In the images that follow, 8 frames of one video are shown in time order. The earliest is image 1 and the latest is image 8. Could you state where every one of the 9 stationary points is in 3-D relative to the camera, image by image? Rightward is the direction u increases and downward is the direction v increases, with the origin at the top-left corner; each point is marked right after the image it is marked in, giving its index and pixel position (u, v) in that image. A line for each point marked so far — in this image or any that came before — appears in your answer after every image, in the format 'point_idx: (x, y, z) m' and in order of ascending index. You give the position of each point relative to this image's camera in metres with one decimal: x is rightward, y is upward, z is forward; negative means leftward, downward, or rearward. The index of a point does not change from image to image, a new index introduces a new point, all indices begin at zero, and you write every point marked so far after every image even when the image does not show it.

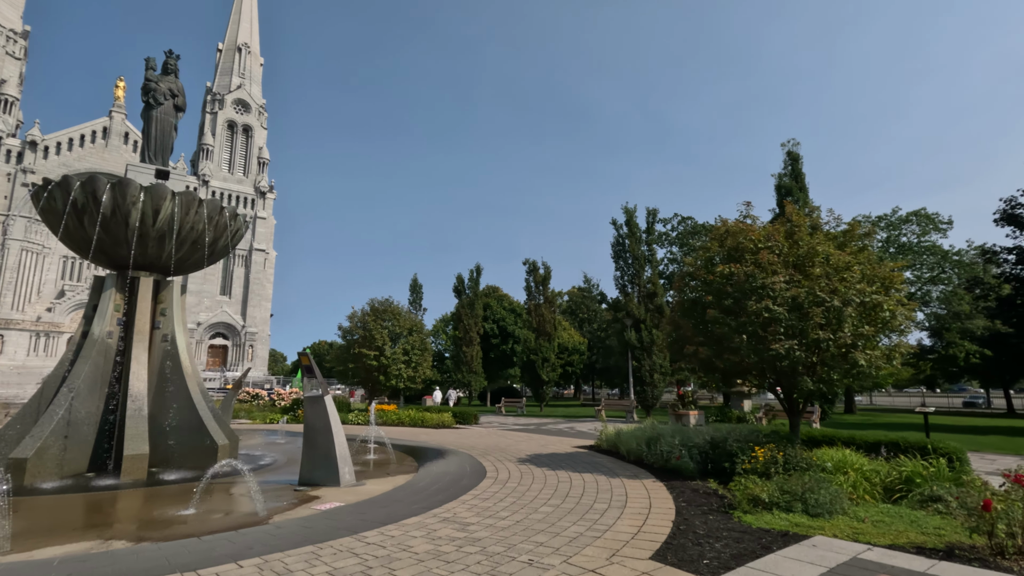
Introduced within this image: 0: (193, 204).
0: (-5.8, +1.5, +9.8) m
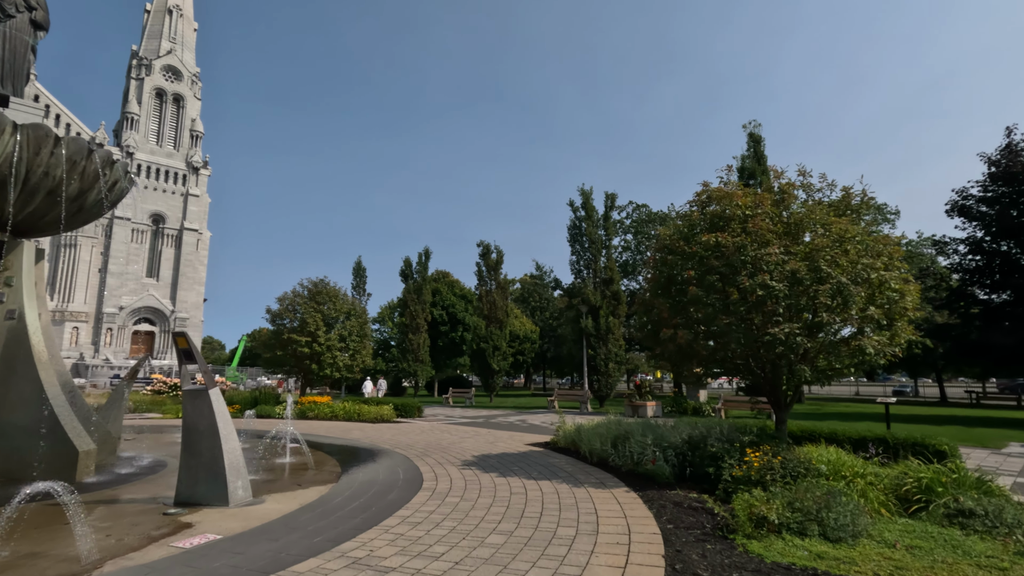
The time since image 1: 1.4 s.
0: (-6.6, +2.1, +7.6) m
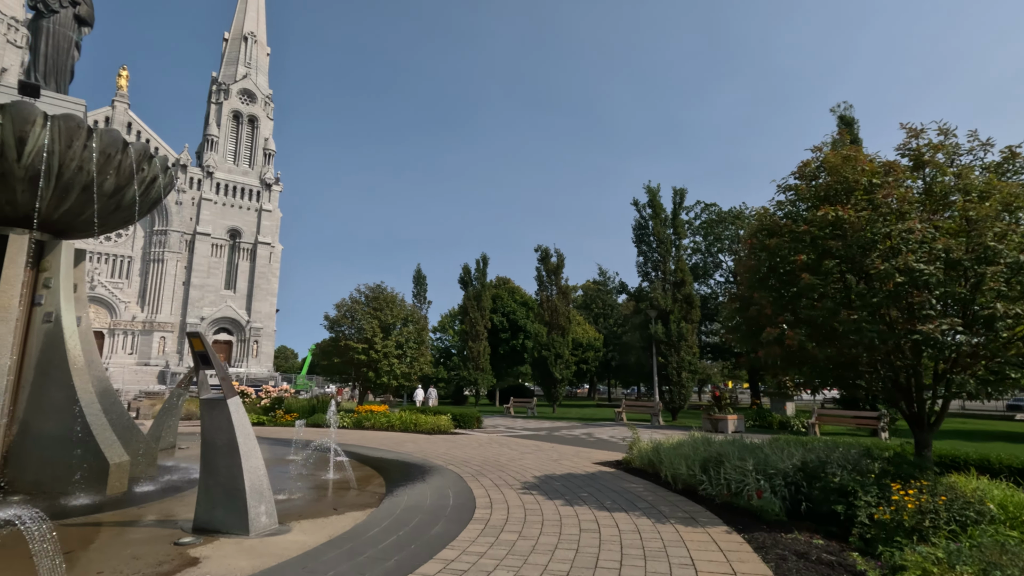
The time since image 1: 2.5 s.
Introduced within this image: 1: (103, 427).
0: (-5.8, +2.1, +7.1) m
1: (-5.6, -1.9, +7.3) m
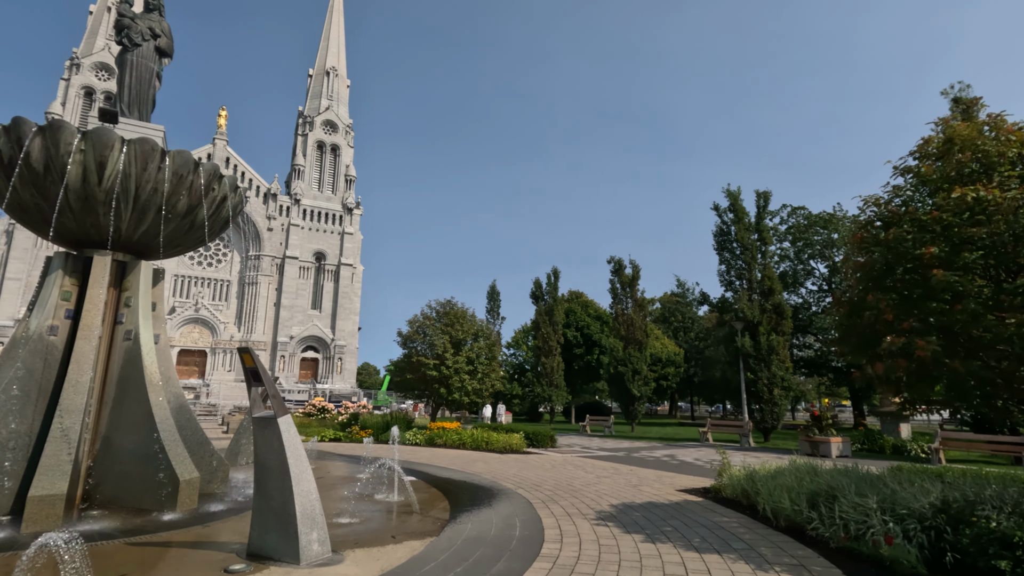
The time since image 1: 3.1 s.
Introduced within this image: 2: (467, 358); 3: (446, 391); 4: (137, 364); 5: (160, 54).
0: (-5.0, +1.8, +7.4) m
1: (-4.6, -2.1, +7.4) m
2: (-1.7, -2.6, +19.6) m
3: (-2.4, -3.7, +19.4) m
4: (-5.3, -1.1, +7.6) m
5: (-5.9, +3.9, +9.0) m
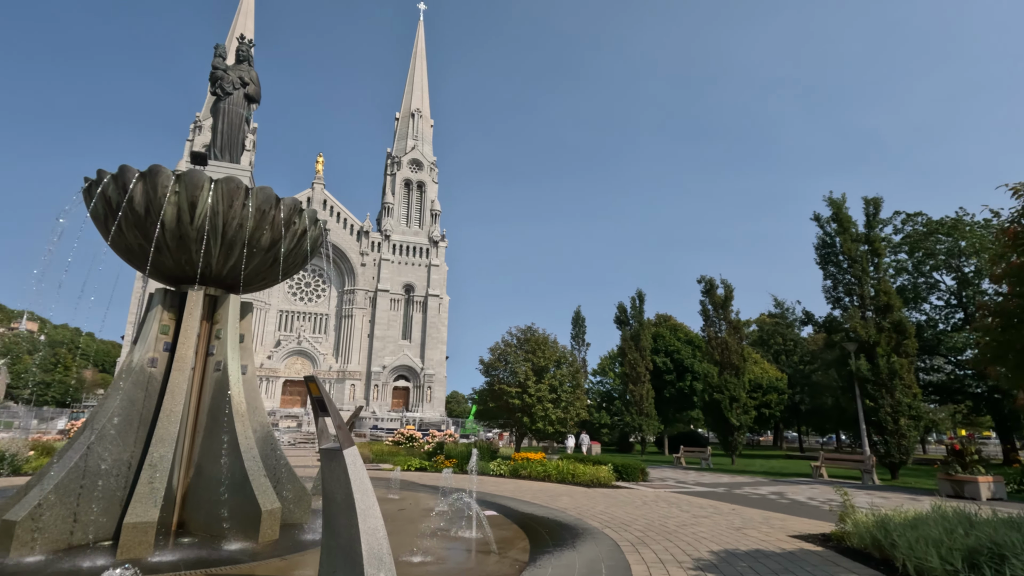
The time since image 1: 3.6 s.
0: (-4.0, +1.4, +7.7) m
1: (-3.5, -2.6, +7.5) m
2: (+1.3, -3.5, +19.1) m
3: (+0.6, -4.6, +18.9) m
4: (-4.2, -1.5, +7.8) m
5: (-4.7, +3.4, +9.6) m
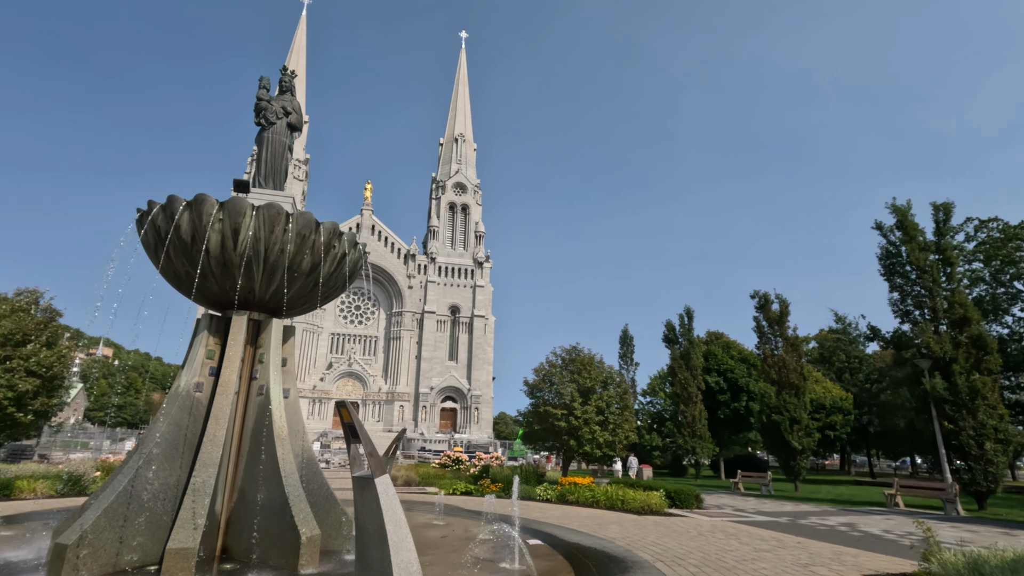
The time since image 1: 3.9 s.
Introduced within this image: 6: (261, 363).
0: (-3.4, +1.0, +7.8) m
1: (-2.9, -2.9, +7.4) m
2: (+2.9, -4.1, +18.5) m
3: (+2.2, -5.3, +18.3) m
4: (-3.6, -1.9, +7.9) m
5: (-4.1, +2.9, +9.9) m
6: (-3.9, -1.2, +8.3) m
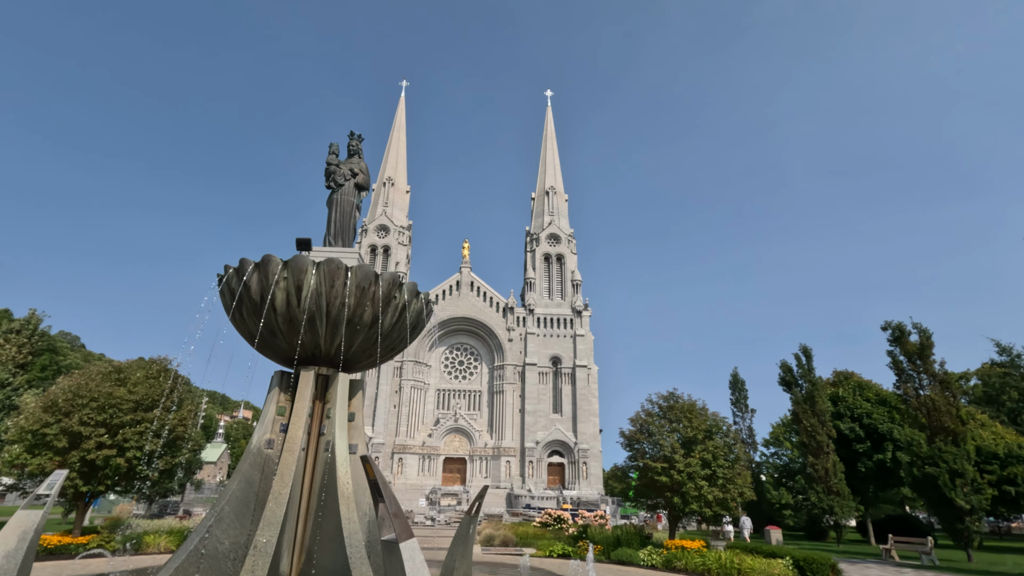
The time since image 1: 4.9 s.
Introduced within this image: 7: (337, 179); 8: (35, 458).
0: (-2.6, +0.2, +8.0) m
1: (-2.0, -3.6, +7.0) m
2: (+5.9, -5.4, +16.7) m
3: (+5.3, -6.5, +16.5) m
4: (-2.6, -2.7, +7.7) m
5: (-2.9, +1.9, +10.3) m
6: (-2.8, -2.0, +8.3) m
7: (-3.3, +2.0, +10.1) m
8: (-14.7, -5.2, +16.5) m
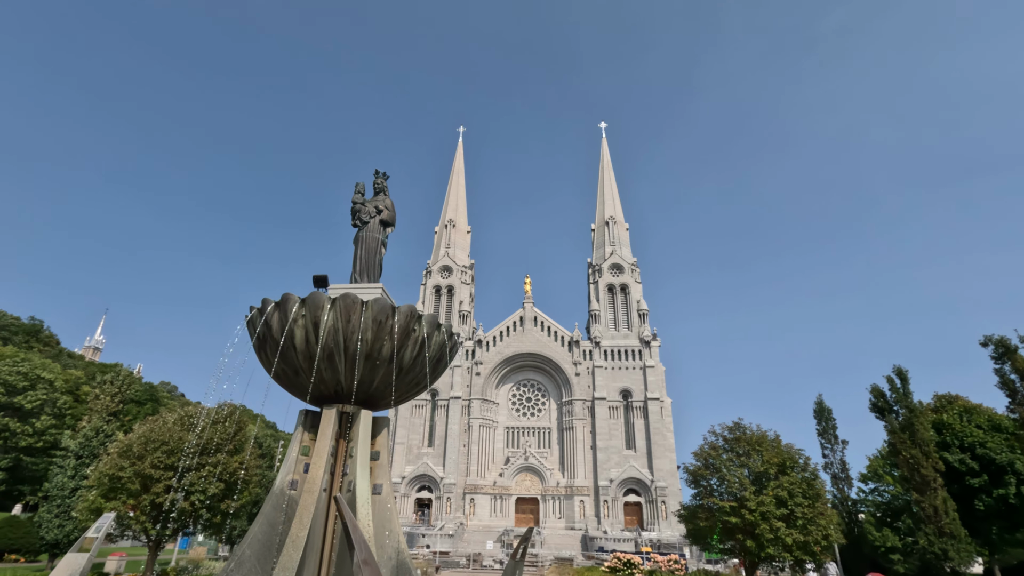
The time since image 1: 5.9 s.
0: (-2.3, -0.3, +7.9) m
1: (-1.7, -4.0, +6.6) m
2: (+7.5, -5.9, +15.1) m
3: (+6.9, -7.1, +14.9) m
4: (-2.2, -3.2, +7.5) m
5: (-2.5, +1.2, +10.3) m
6: (-2.4, -2.5, +8.1) m
7: (-2.9, +1.3, +10.2) m
8: (-13.0, -6.9, +17.4) m
